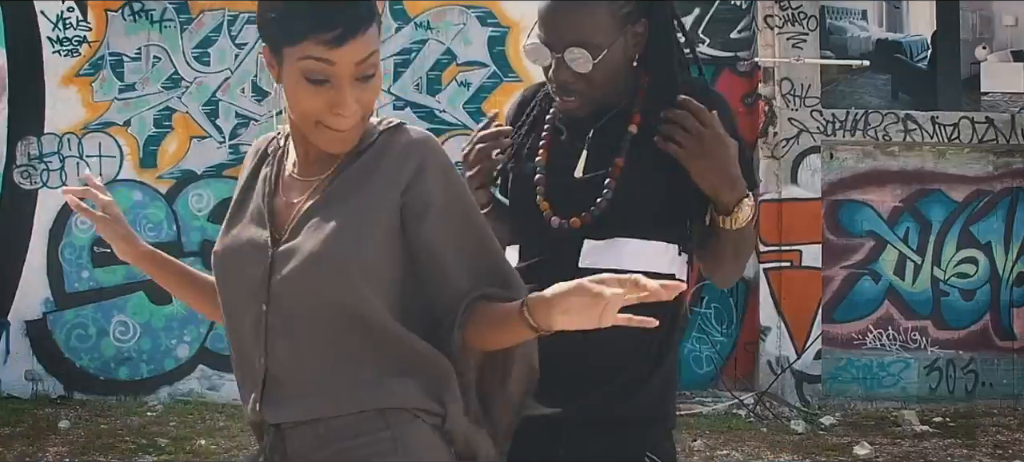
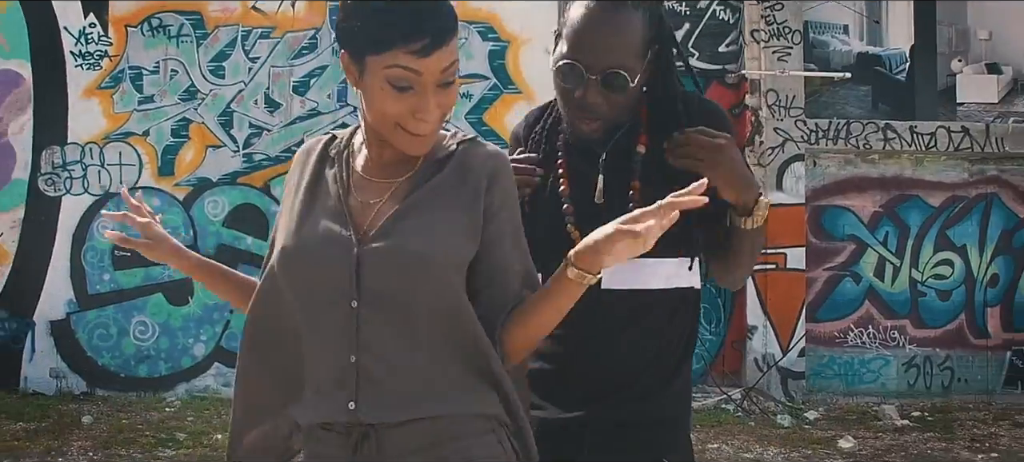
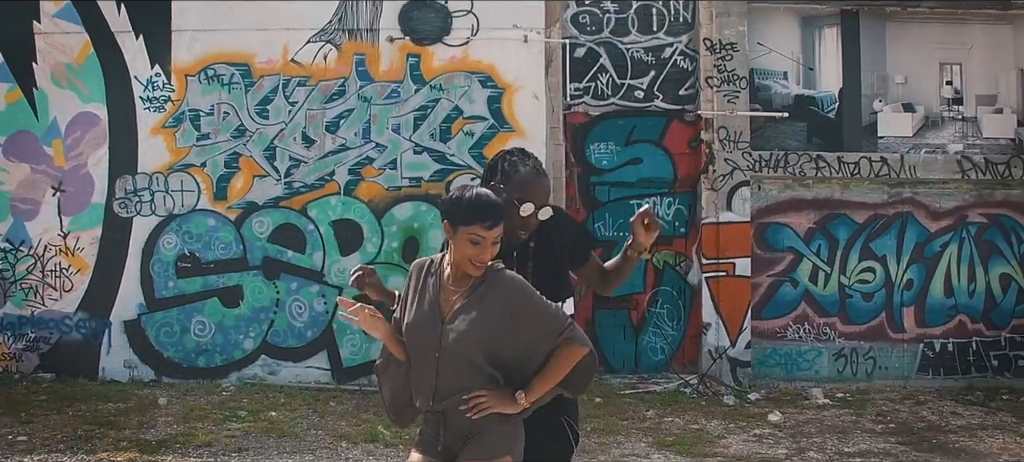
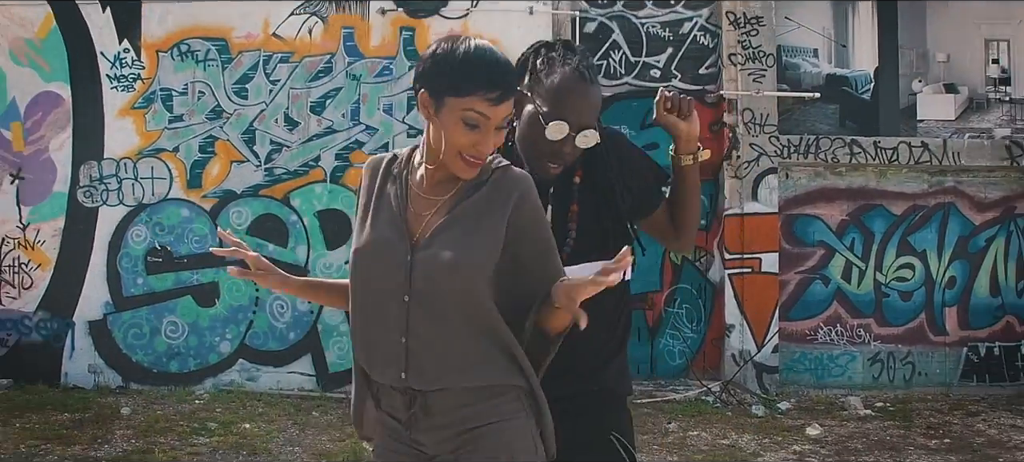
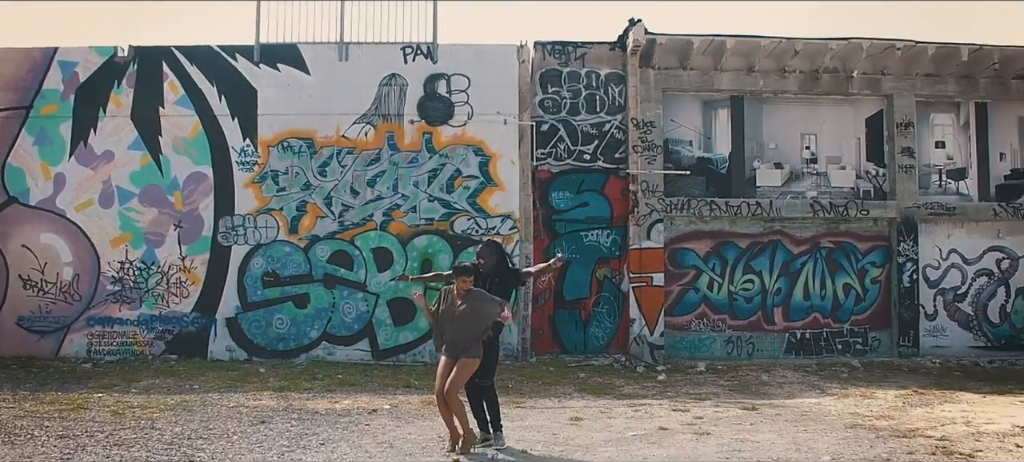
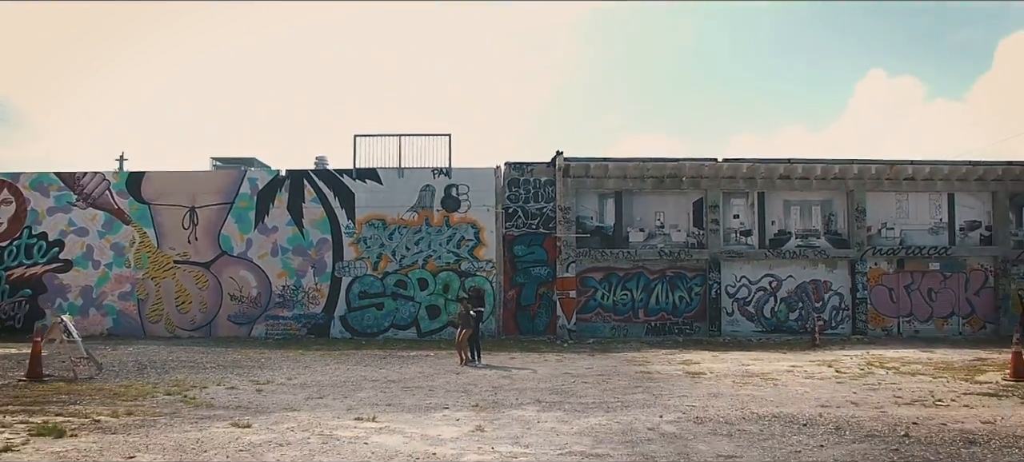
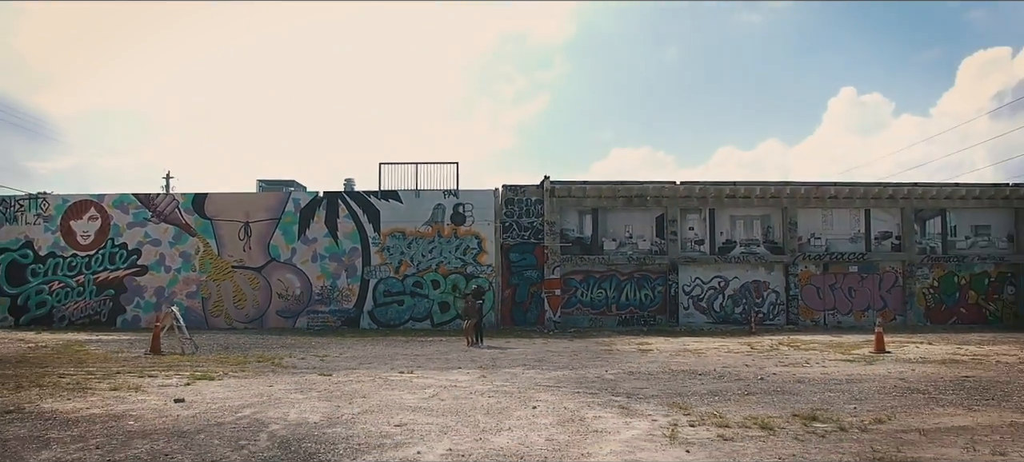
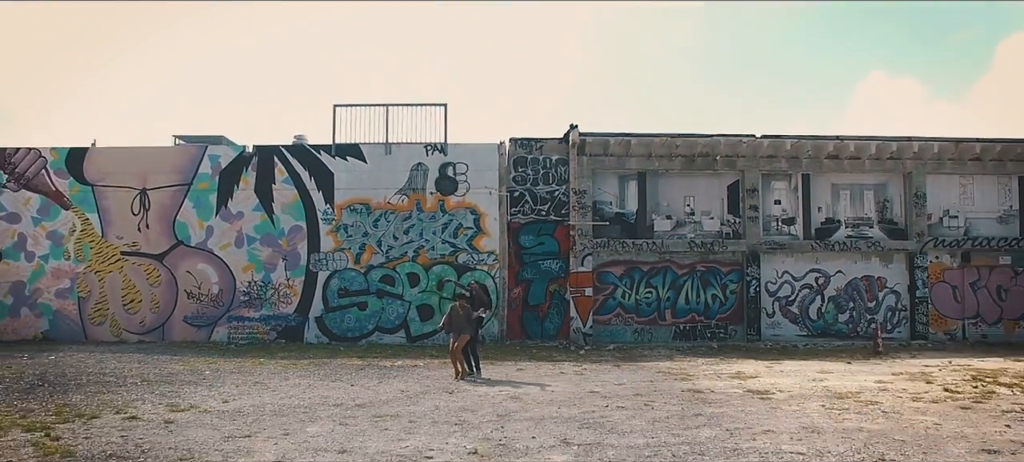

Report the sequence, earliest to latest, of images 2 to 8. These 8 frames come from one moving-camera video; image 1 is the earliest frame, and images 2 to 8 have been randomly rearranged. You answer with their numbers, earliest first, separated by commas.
2, 4, 3, 5, 8, 6, 7
